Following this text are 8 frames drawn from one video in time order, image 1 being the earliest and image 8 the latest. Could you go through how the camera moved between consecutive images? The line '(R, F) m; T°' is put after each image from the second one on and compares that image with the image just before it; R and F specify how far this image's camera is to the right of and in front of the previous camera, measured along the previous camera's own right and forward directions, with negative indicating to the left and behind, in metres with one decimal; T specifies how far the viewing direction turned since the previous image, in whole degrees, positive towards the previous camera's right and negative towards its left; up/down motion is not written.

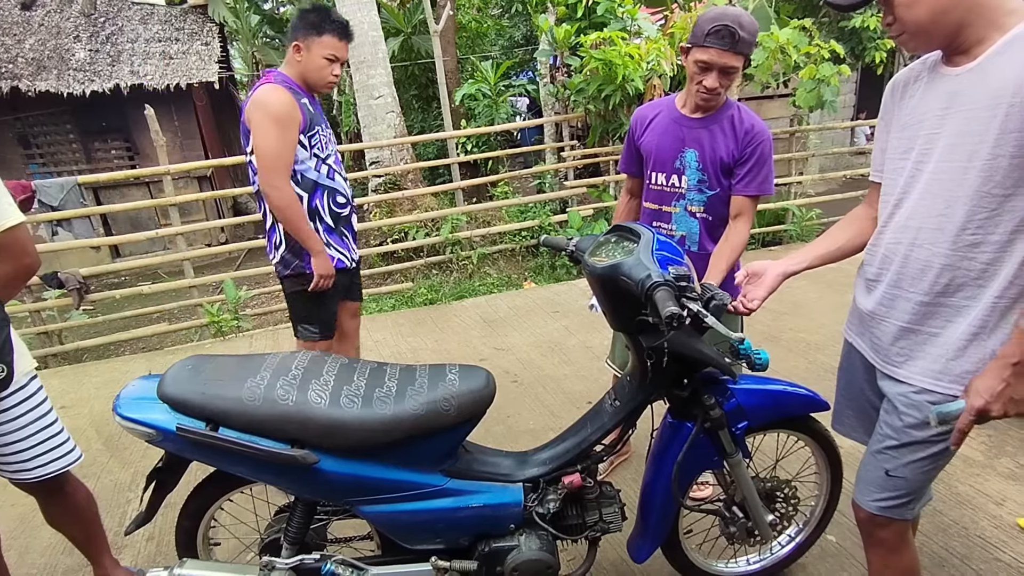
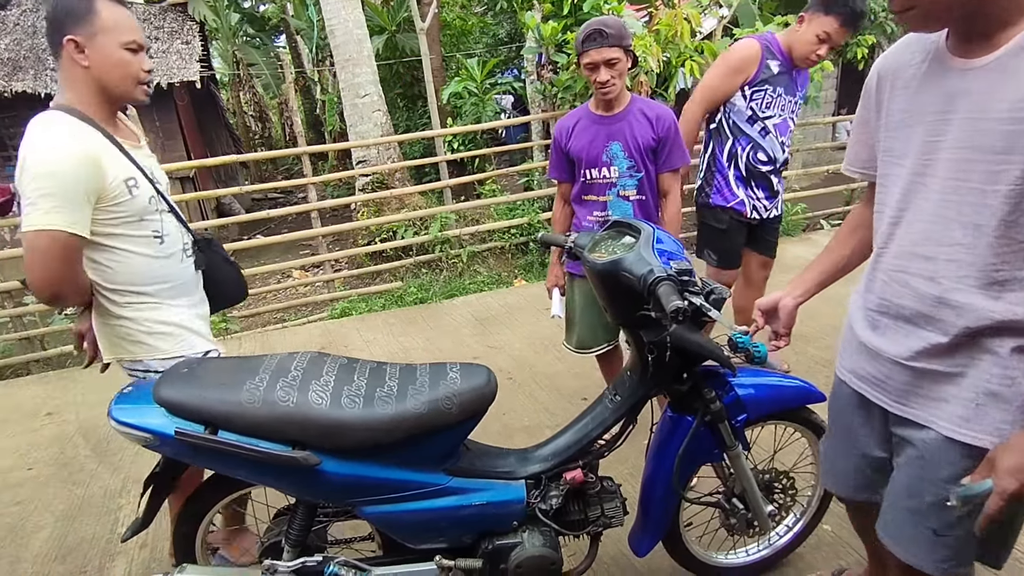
(0.0, 0.0) m; +1°
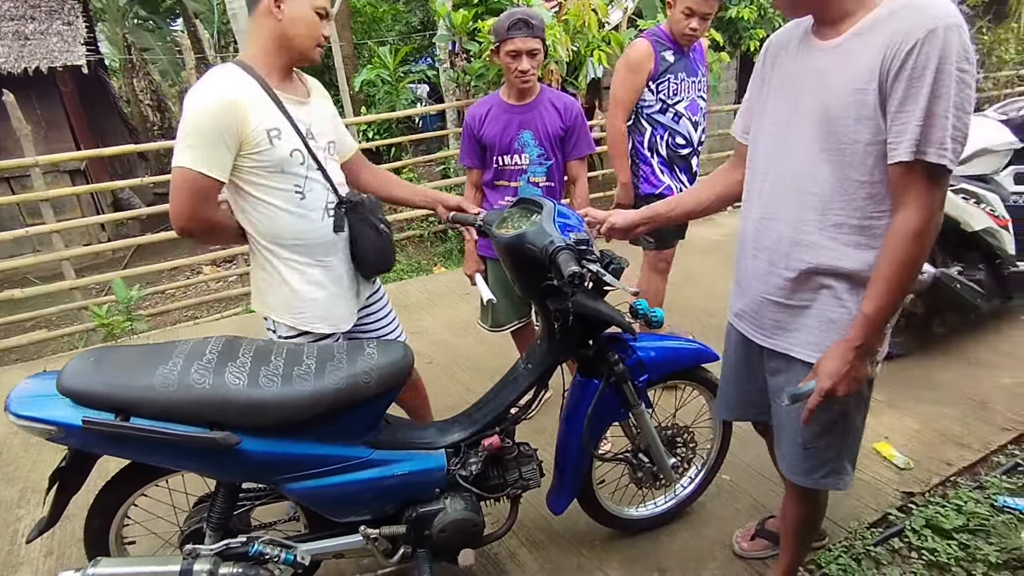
(0.0, -0.1) m; +7°
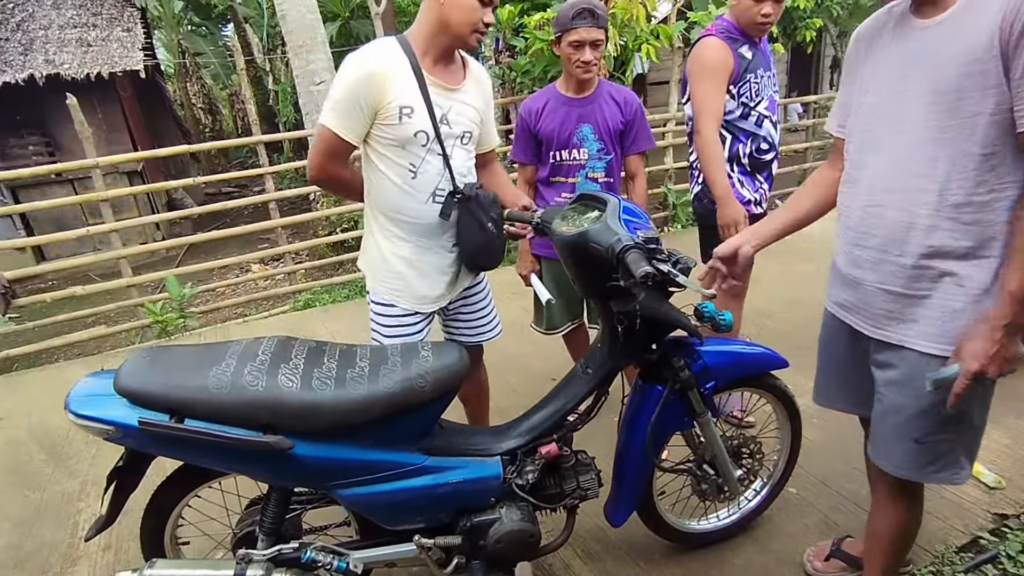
(-0.1, +0.1) m; -4°
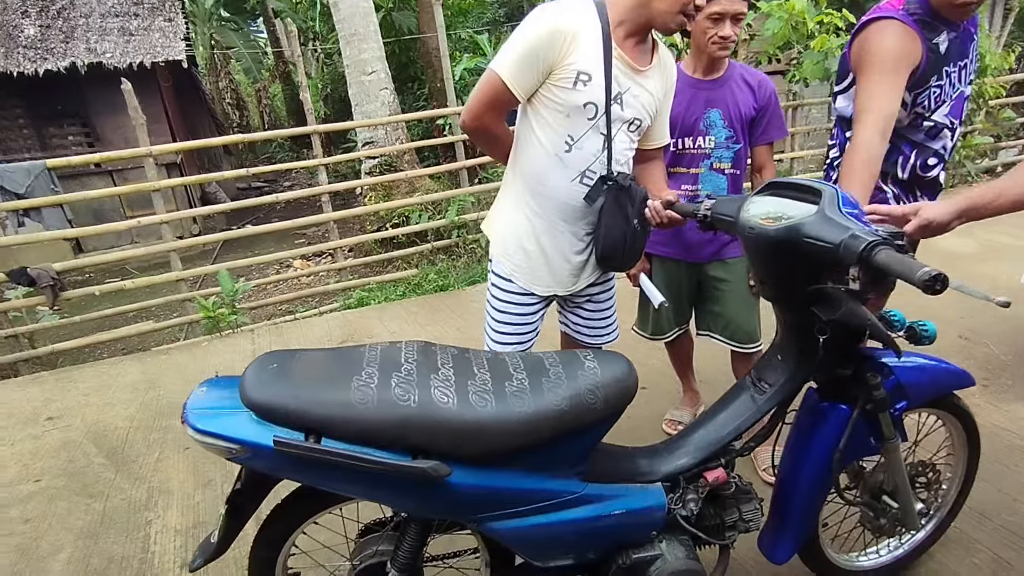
(-0.4, +0.3) m; -1°
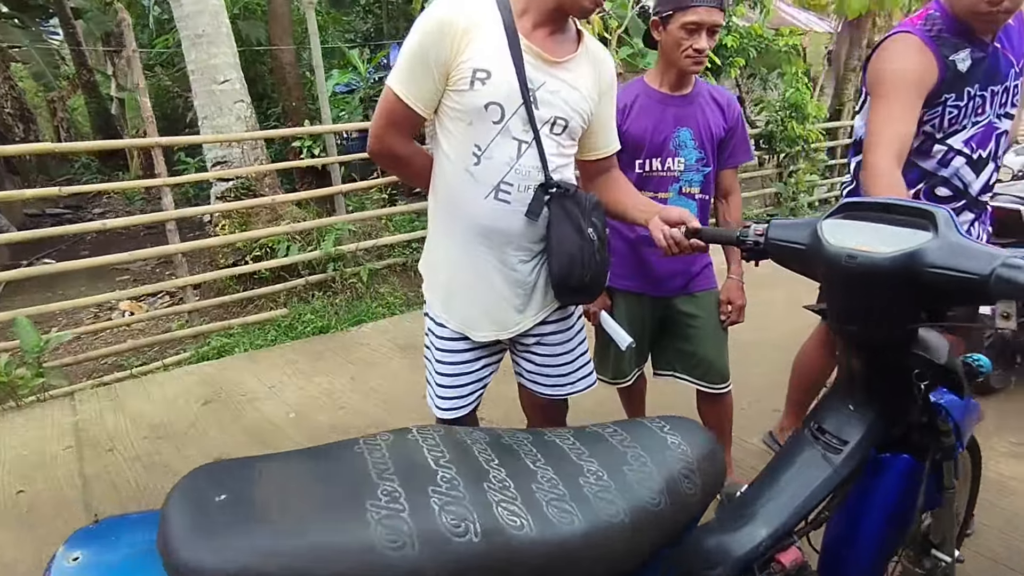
(-0.4, +0.5) m; +15°
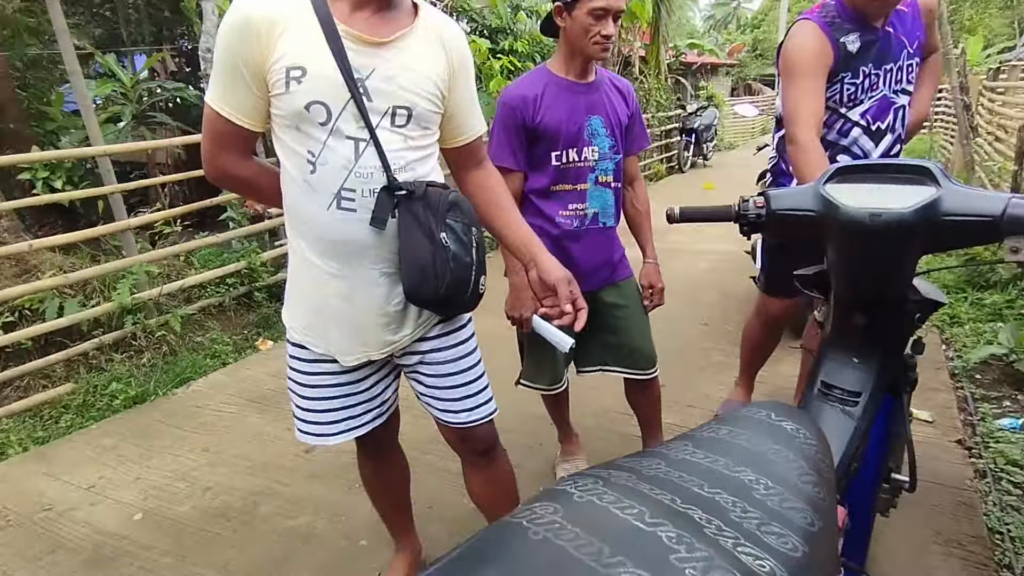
(-0.5, +0.3) m; +21°
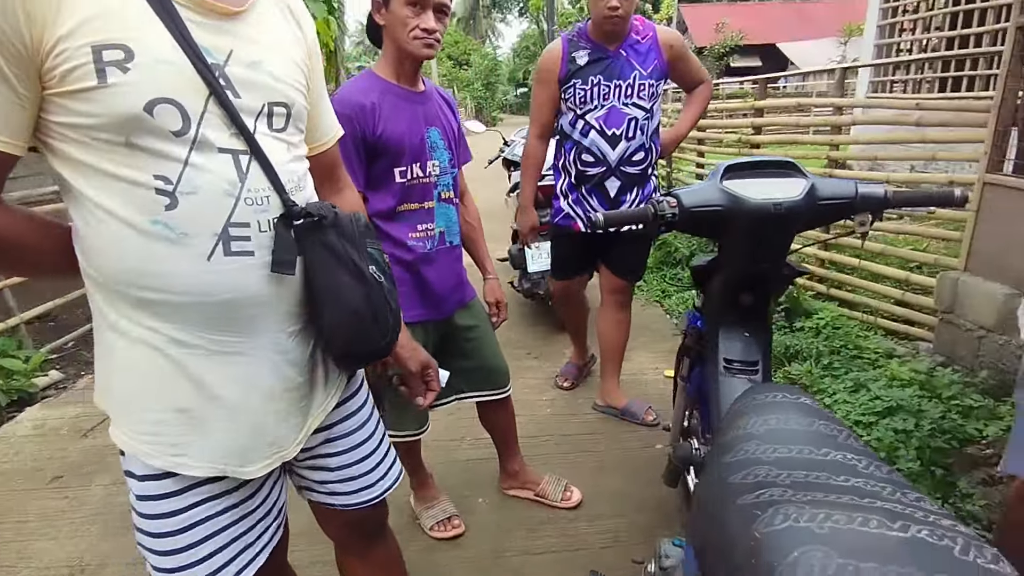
(-0.5, +0.3) m; +30°
